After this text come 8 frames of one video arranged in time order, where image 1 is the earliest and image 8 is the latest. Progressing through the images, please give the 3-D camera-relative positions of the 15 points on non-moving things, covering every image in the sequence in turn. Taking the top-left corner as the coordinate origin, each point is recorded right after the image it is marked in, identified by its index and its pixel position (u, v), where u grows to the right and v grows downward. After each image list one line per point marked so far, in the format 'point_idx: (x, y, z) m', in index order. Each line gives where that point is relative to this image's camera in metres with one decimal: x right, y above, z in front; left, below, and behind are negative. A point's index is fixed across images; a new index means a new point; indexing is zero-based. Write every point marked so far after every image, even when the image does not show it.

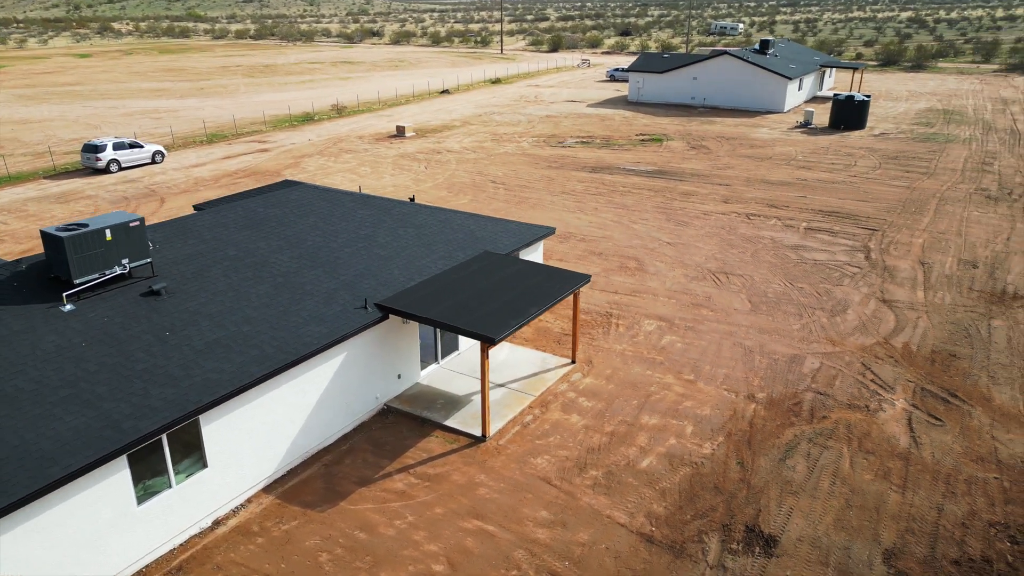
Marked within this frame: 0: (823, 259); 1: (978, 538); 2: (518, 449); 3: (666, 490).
0: (+8.2, +0.8, +19.7) m
1: (+6.2, -3.3, +9.8) m
2: (+0.1, -2.6, +11.9) m
3: (+2.3, -2.9, +10.9) m
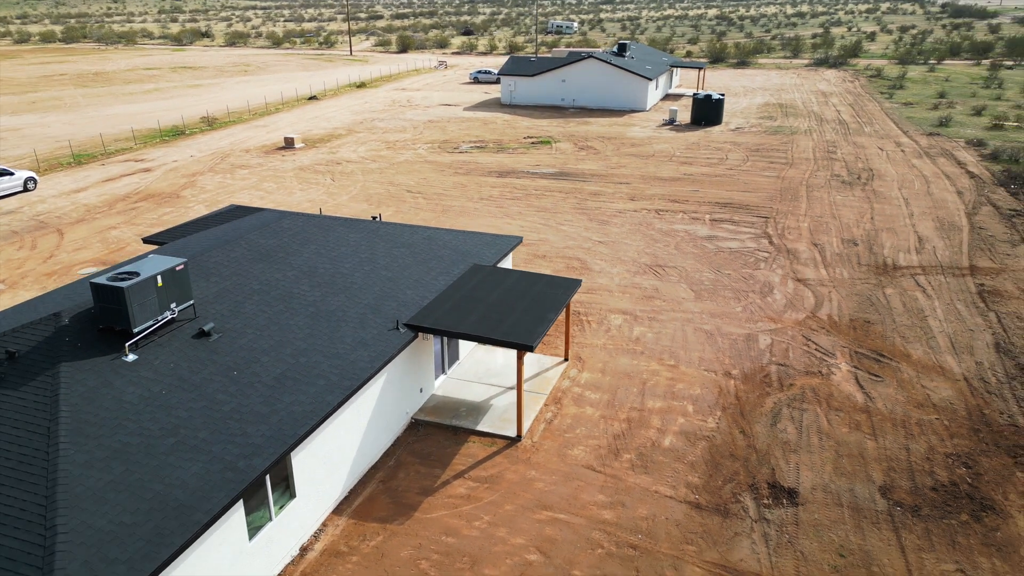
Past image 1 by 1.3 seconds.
0: (+6.7, +1.3, +22.3) m
1: (+7.2, -3.0, +12.3) m
2: (+0.7, -2.7, +13.1) m
3: (+3.1, -2.9, +12.6) m
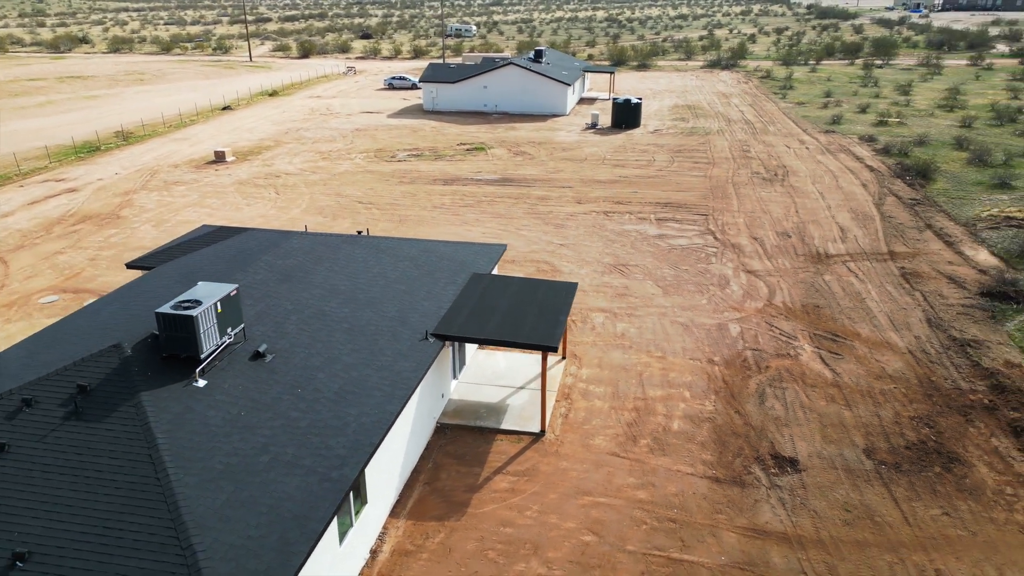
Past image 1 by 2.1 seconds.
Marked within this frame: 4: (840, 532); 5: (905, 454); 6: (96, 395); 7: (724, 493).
0: (+5.6, +1.5, +24.1) m
1: (+7.7, -2.7, +14.3) m
2: (+1.2, -2.8, +14.2) m
3: (+3.6, -2.9, +14.0) m
4: (+5.2, -3.8, +11.8) m
5: (+7.2, -3.0, +13.7) m
6: (-5.6, -1.5, +10.2) m
7: (+3.6, -3.5, +12.6) m
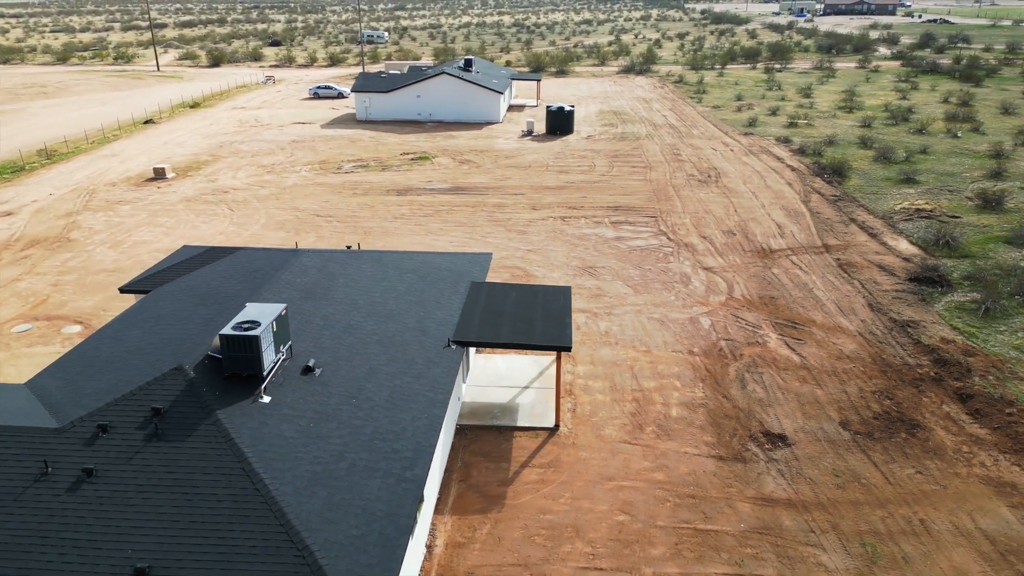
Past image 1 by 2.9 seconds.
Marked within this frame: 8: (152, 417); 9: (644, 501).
0: (+4.5, +1.5, +25.8) m
1: (+8.0, -2.5, +16.3) m
2: (+1.5, -2.9, +15.3) m
3: (+4.0, -2.8, +15.4) m
4: (+5.8, -3.7, +13.4) m
5: (+7.6, -2.8, +15.6) m
6: (-4.8, -1.8, +10.6) m
7: (+4.1, -3.4, +14.1) m
8: (-5.0, -1.8, +10.5) m
9: (+2.3, -3.8, +13.2) m
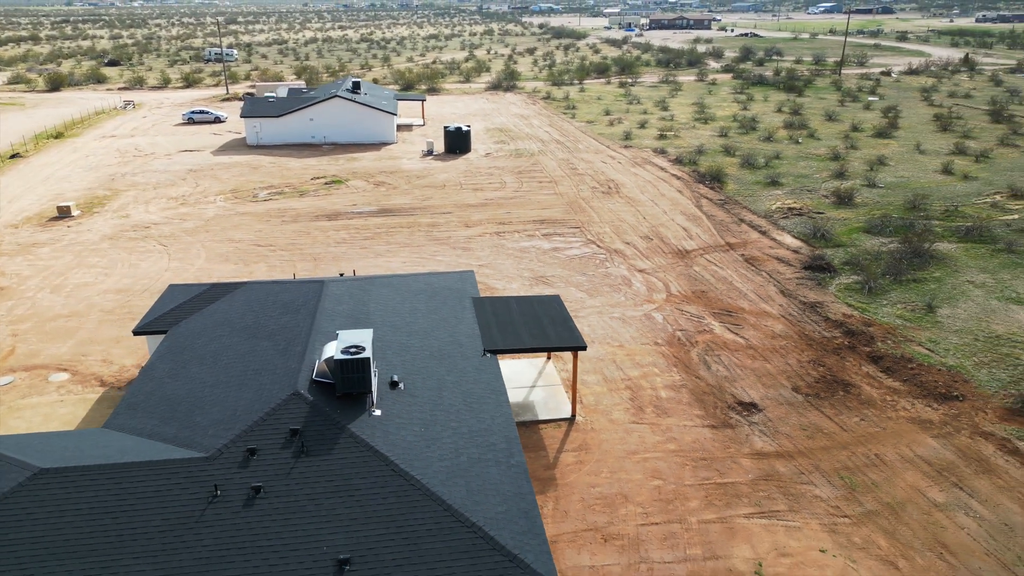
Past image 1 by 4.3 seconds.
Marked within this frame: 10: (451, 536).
0: (+2.5, +1.4, +28.7) m
1: (+8.1, -2.2, +20.1) m
2: (+2.0, -3.0, +17.8) m
3: (+4.4, -2.8, +18.4) m
4: (+6.7, -3.5, +16.8) m
5: (+7.9, -2.5, +19.3) m
6: (-3.2, -2.3, +11.9) m
7: (+4.9, -3.4, +17.1) m
8: (-3.5, -2.4, +11.8) m
9: (+3.3, -3.8, +15.9) m
10: (-0.9, -3.5, +10.6) m
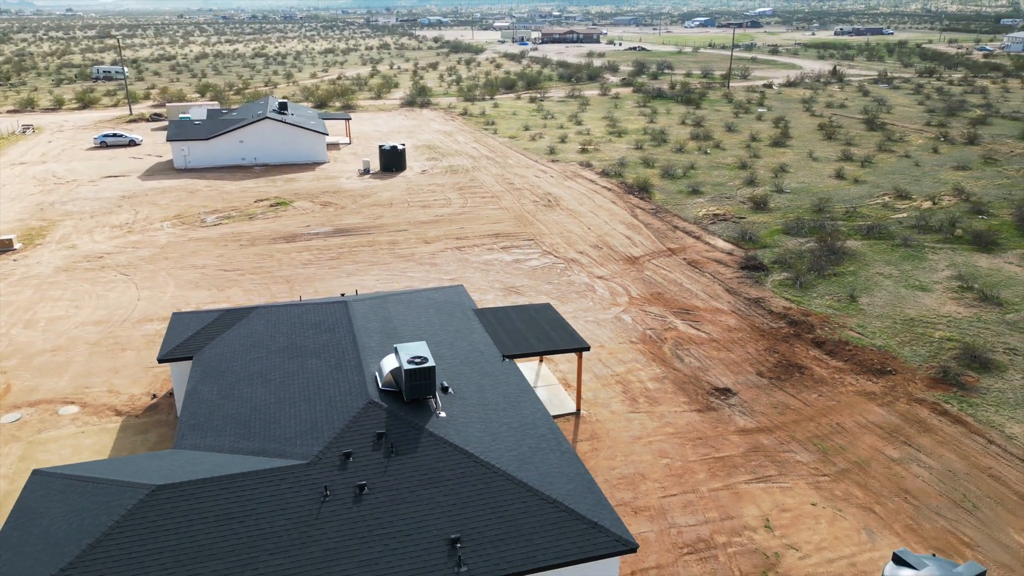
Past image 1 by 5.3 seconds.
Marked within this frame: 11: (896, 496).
0: (+1.1, +1.0, +30.8) m
1: (+7.9, -2.1, +23.0) m
2: (+2.3, -3.2, +20.0) m
3: (+4.5, -2.9, +20.9) m
4: (+7.1, -3.4, +19.6) m
5: (+7.9, -2.4, +22.2) m
6: (-2.1, -2.7, +13.4) m
7: (+5.2, -3.4, +19.7) m
8: (-2.3, -2.7, +13.3) m
9: (+3.9, -3.9, +18.2) m
10: (+0.5, -3.7, +12.4) m
11: (+8.5, -4.6, +16.4) m
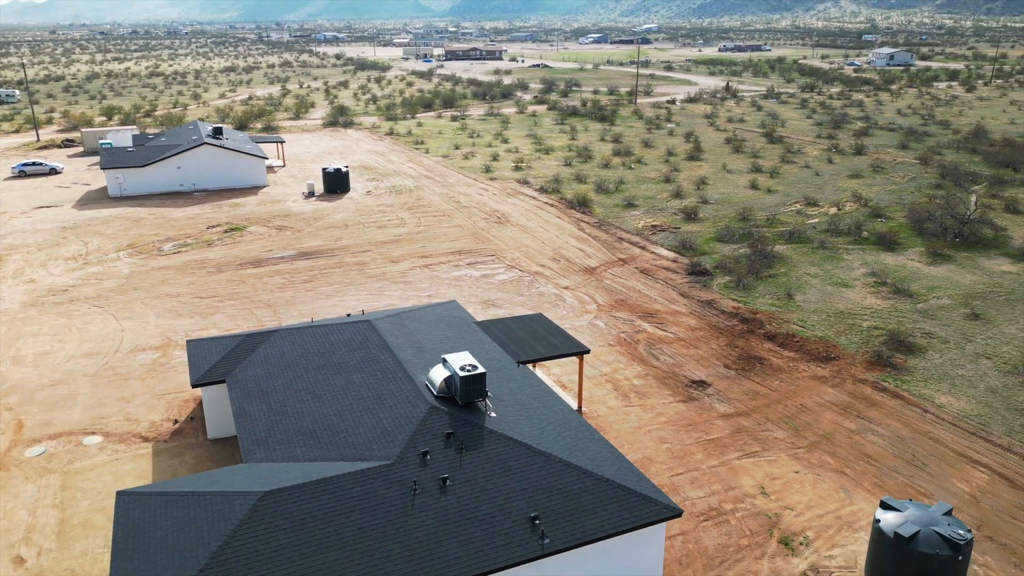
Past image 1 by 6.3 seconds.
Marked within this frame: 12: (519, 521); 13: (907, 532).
0: (-0.3, +0.5, +32.9) m
1: (+7.6, -2.2, +26.0) m
2: (+2.5, -3.5, +22.3) m
3: (+4.6, -3.1, +23.5) m
4: (+7.3, -3.4, +22.5) m
5: (+7.7, -2.5, +25.2) m
6: (-1.1, -3.0, +15.1) m
7: (+5.4, -3.5, +22.3) m
8: (-1.3, -3.1, +15.0) m
9: (+4.3, -4.1, +20.7) m
10: (+1.7, -3.9, +14.5) m
11: (+9.1, -4.5, +19.6) m
12: (+0.1, -4.3, +13.7) m
13: (+7.6, -4.7, +14.3) m
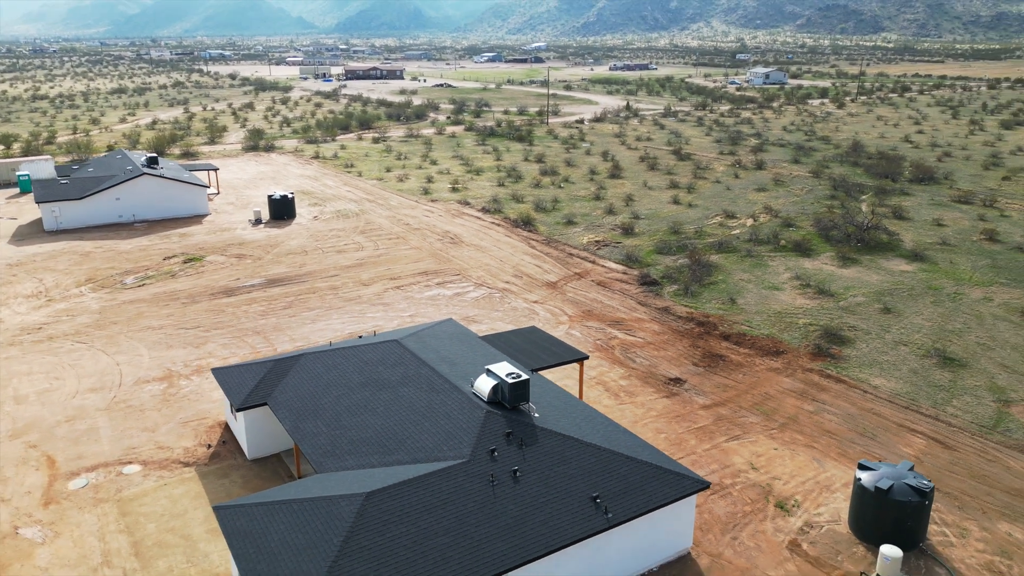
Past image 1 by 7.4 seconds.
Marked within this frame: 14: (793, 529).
0: (-1.7, -0.3, +35.2) m
1: (+7.2, -2.5, +29.4) m
2: (+2.7, -3.9, +25.0) m
3: (+4.6, -3.4, +26.5) m
4: (+7.4, -3.7, +25.9) m
5: (+7.4, -2.8, +28.6) m
6: (+0.1, -3.4, +17.5) m
7: (+5.6, -3.8, +25.5) m
8: (-0.1, -3.5, +17.3) m
9: (+4.7, -4.4, +23.7) m
10: (+3.0, -4.2, +17.2) m
11: (+9.7, -4.6, +23.2) m
12: (+1.6, -4.6, +16.2) m
13: (+8.9, -4.7, +17.8) m
14: (+7.1, -6.1, +18.9) m
